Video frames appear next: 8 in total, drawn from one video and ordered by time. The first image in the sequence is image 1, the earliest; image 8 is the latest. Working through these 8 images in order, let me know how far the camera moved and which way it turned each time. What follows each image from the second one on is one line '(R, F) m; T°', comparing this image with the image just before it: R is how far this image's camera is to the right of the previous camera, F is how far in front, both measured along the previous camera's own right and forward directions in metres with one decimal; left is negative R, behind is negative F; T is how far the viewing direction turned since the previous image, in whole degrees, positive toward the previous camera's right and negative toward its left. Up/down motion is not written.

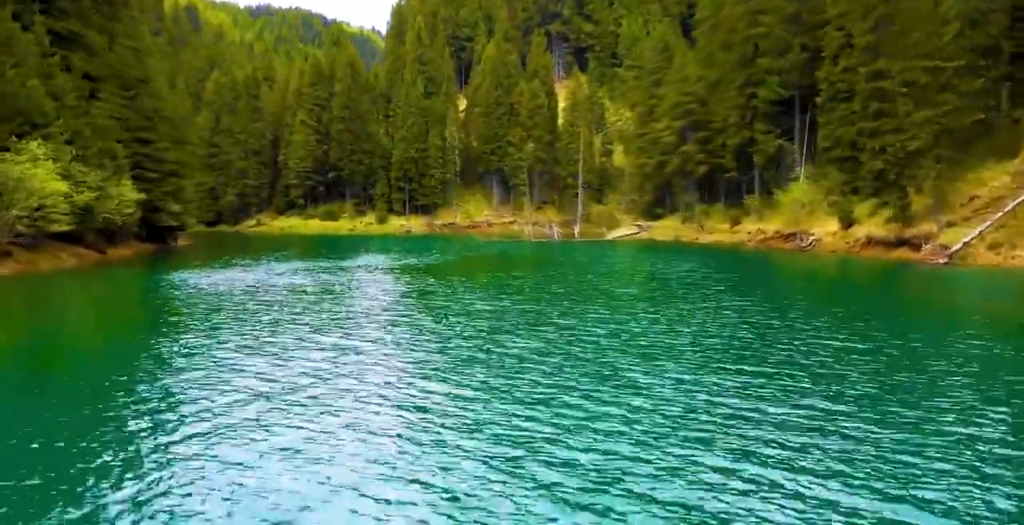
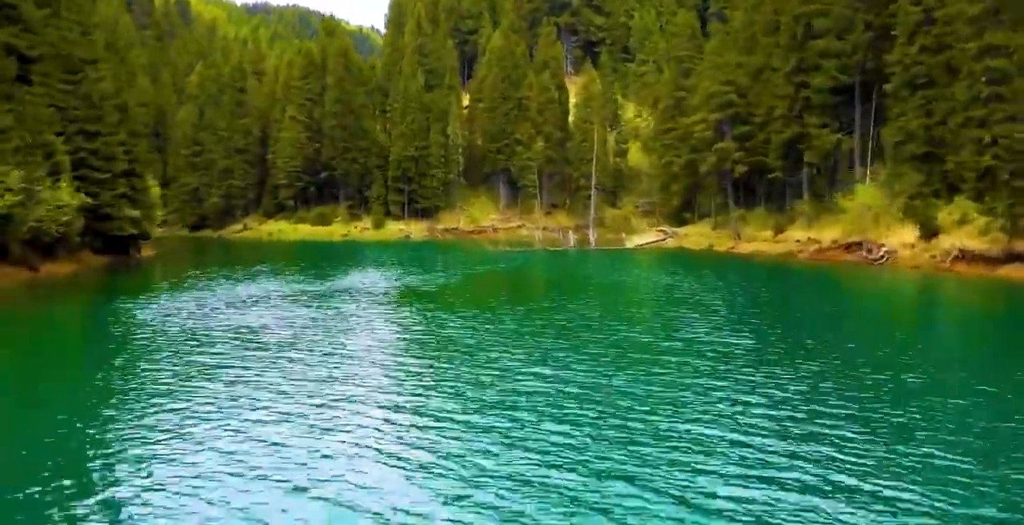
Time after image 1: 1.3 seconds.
(-0.7, +10.0) m; 0°
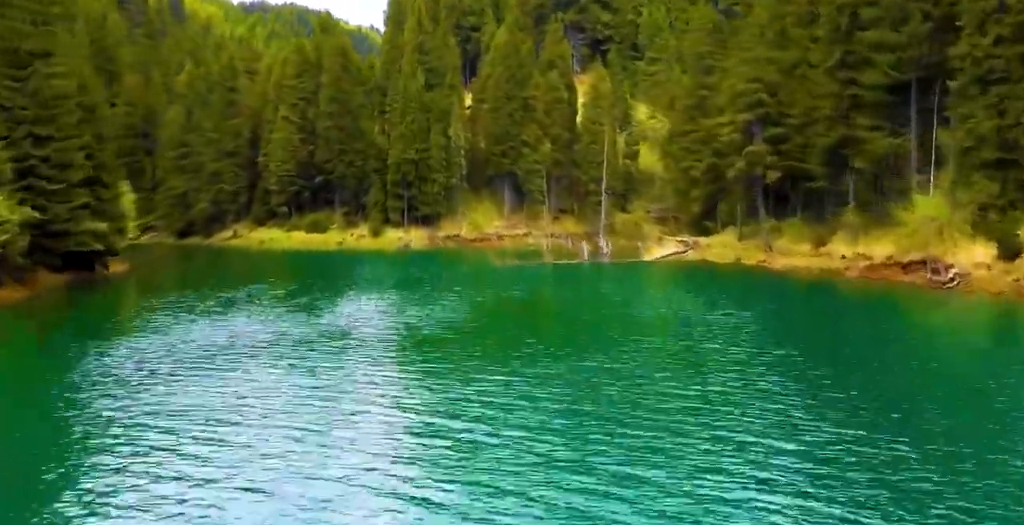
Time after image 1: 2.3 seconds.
(-0.5, +6.9) m; 0°
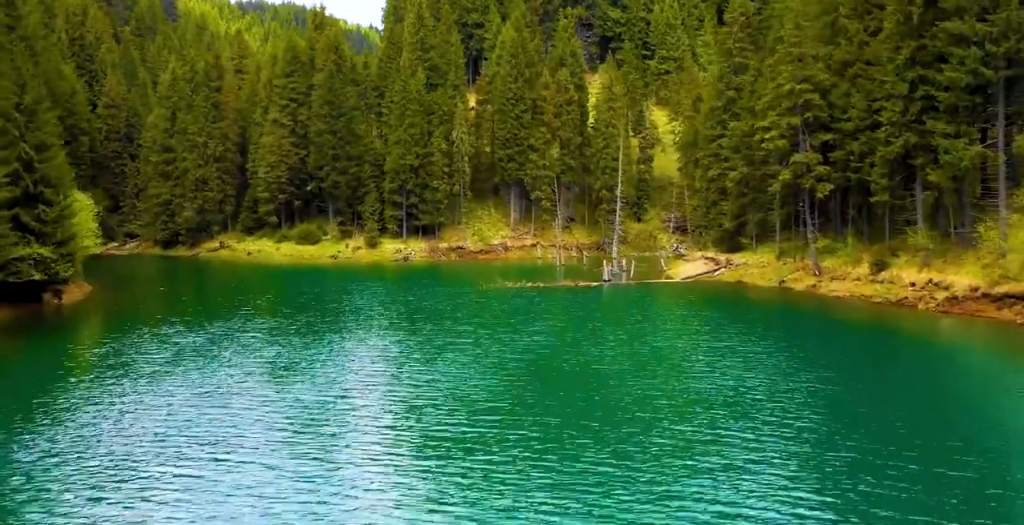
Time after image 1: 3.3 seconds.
(-0.5, +8.3) m; 0°
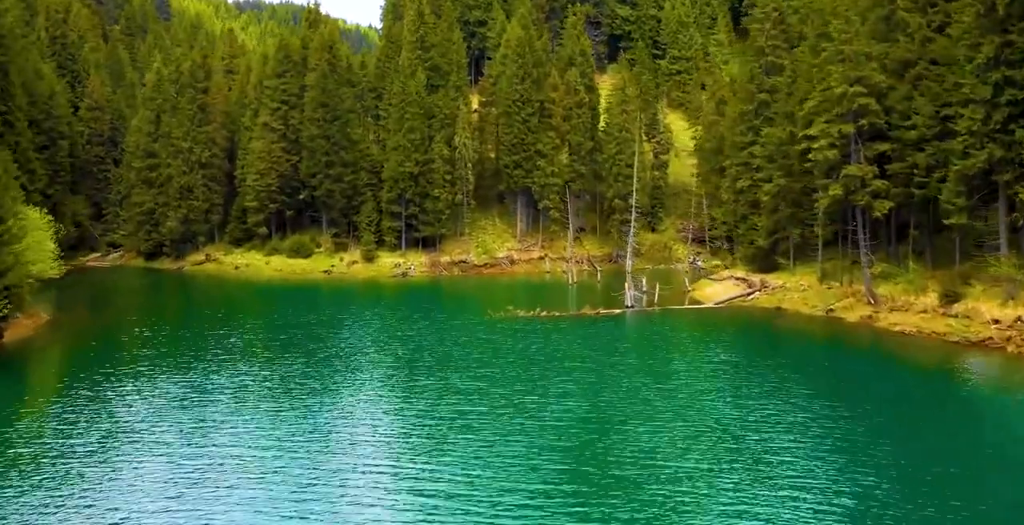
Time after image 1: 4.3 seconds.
(-0.5, +7.3) m; 0°
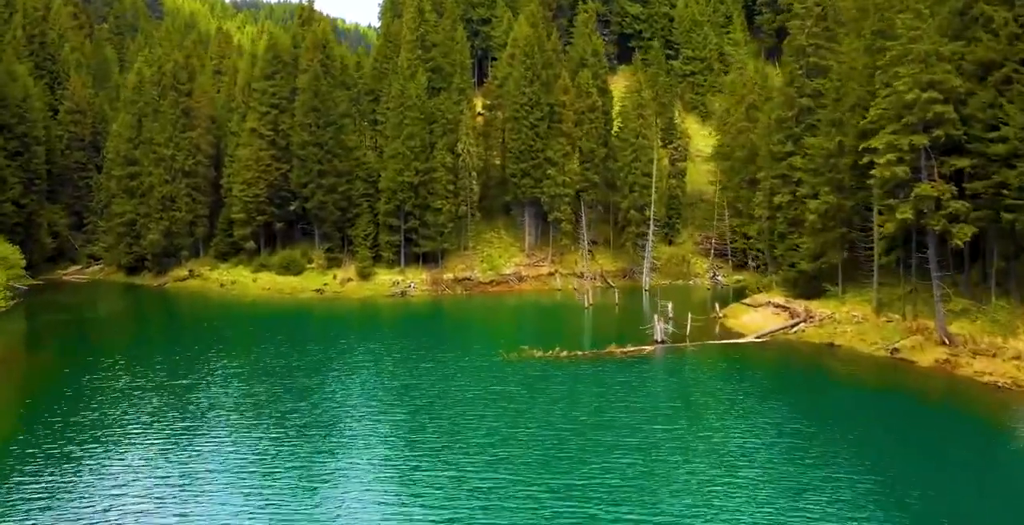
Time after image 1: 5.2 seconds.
(-0.5, +7.6) m; 0°
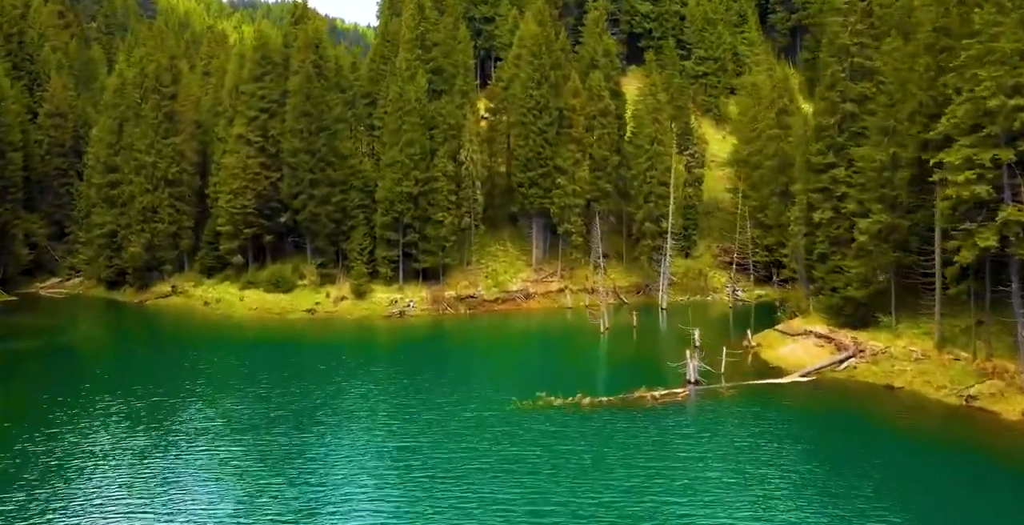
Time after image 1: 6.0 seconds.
(-0.4, +6.6) m; 0°
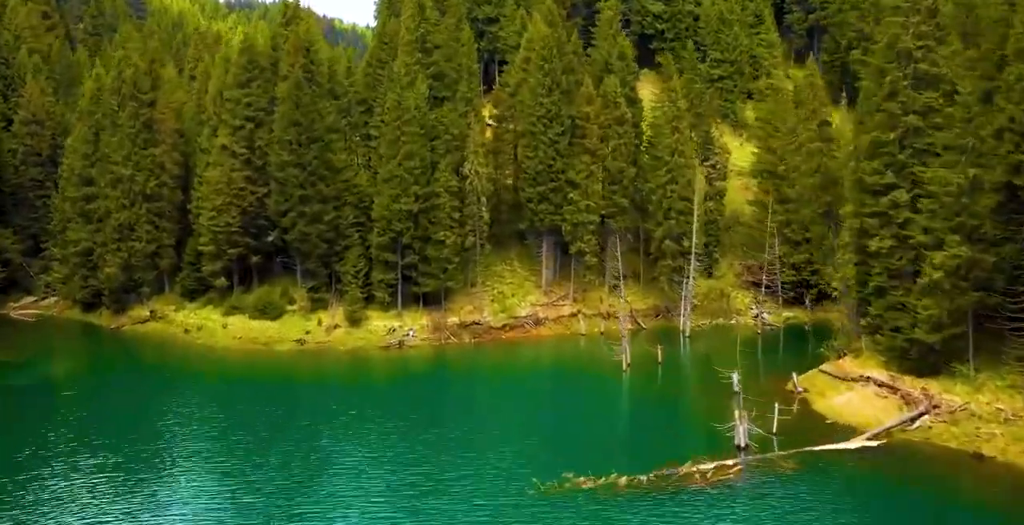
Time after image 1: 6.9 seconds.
(-0.5, +7.3) m; 0°
